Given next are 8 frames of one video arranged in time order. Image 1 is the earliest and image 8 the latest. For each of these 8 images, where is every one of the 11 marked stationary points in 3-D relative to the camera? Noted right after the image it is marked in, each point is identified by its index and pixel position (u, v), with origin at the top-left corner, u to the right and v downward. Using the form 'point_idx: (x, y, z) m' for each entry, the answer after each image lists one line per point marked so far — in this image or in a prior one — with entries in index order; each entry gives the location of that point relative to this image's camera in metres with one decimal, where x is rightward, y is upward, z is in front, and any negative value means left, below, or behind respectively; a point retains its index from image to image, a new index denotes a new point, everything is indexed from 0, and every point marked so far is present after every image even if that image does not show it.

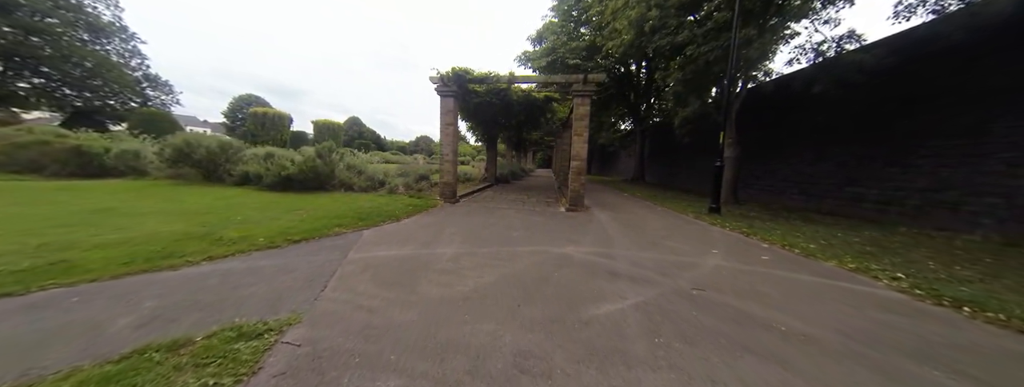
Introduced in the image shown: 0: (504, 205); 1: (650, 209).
0: (-0.3, -0.4, +9.2) m
1: (+4.4, -0.6, +8.3) m
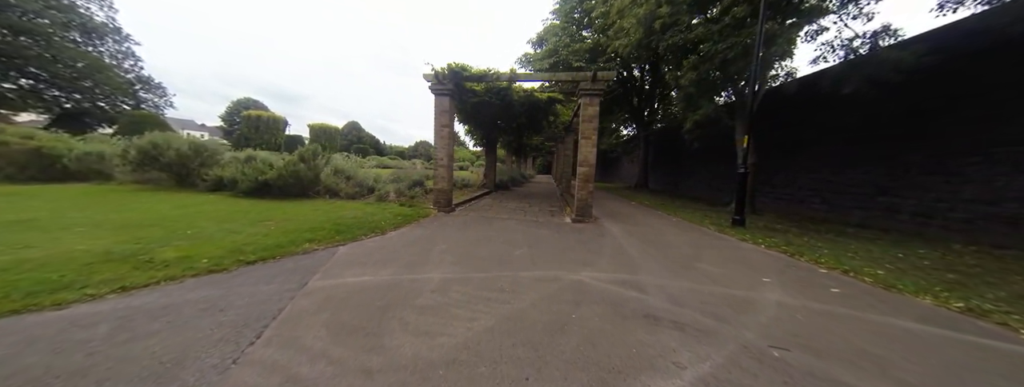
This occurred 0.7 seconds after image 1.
0: (-0.3, -0.7, +8.4) m
1: (+4.4, -0.9, +7.5) m
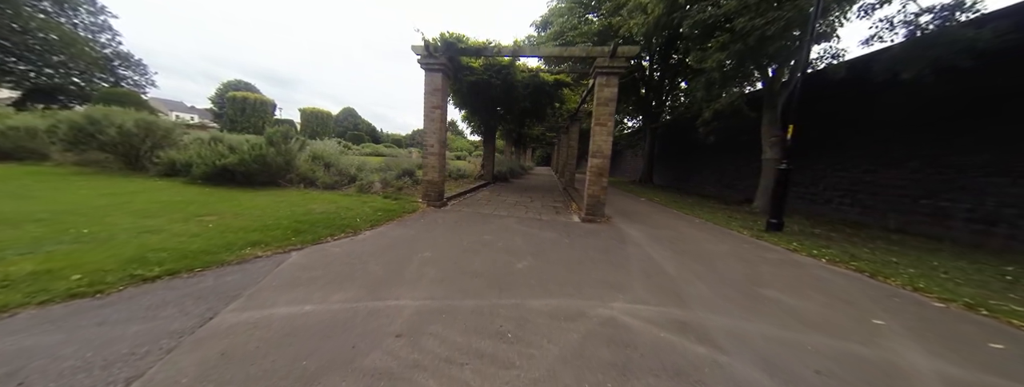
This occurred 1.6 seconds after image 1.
0: (-0.3, -0.5, +7.4) m
1: (+4.4, -0.8, +6.6) m
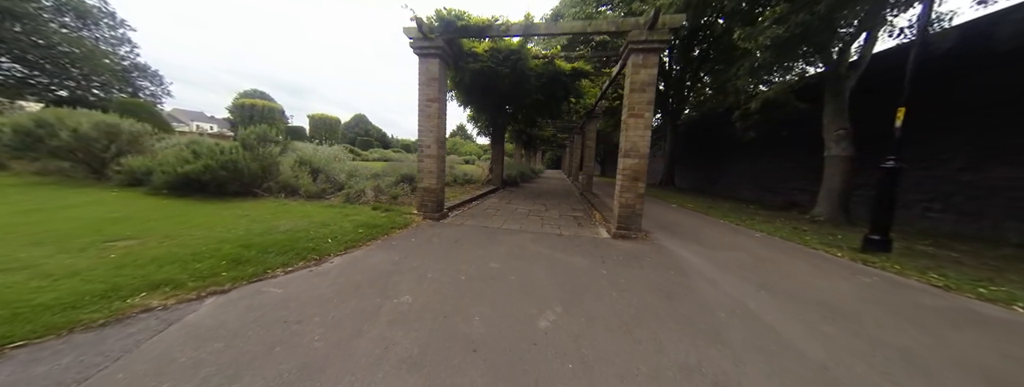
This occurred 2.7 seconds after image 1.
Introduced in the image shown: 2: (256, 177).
0: (0.0, -0.7, +6.2) m
1: (+4.7, -0.9, +5.2) m
2: (-6.4, +0.4, +6.4) m
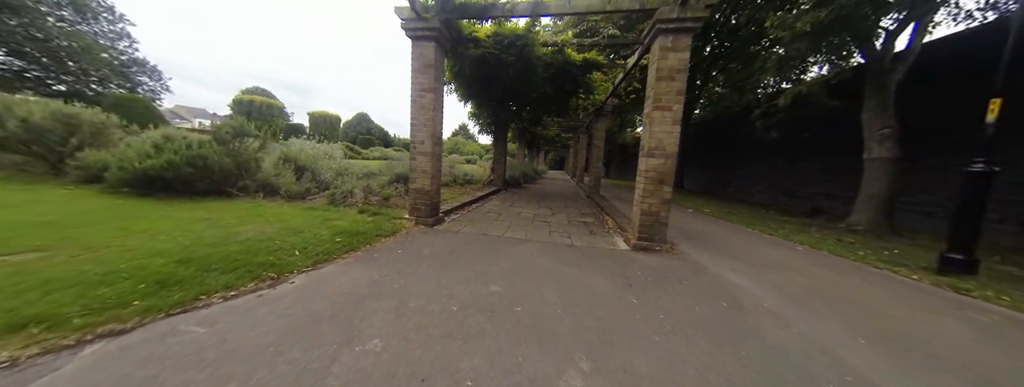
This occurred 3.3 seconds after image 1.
0: (+0.1, -0.8, +5.5) m
1: (+4.7, -1.1, +4.4) m
2: (-6.3, +0.4, +5.7) m
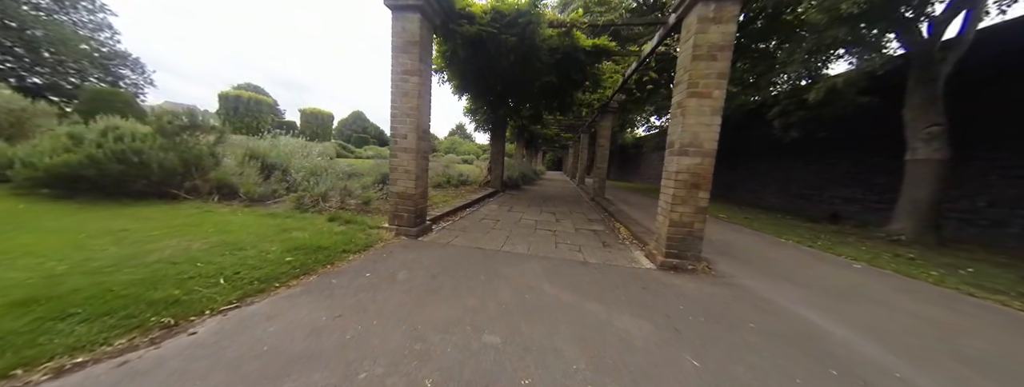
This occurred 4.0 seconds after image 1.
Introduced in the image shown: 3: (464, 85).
0: (+0.1, -0.9, +4.6) m
1: (+4.7, -1.2, +3.6) m
2: (-6.3, +0.4, +4.8) m
3: (-1.5, +3.2, +7.9) m
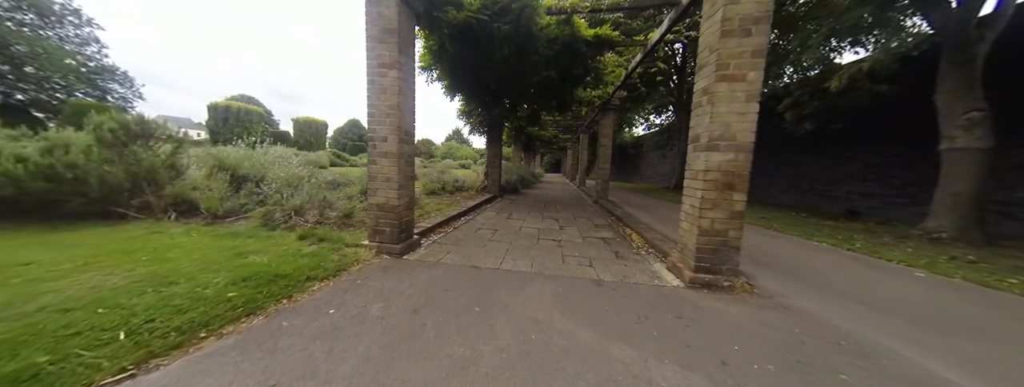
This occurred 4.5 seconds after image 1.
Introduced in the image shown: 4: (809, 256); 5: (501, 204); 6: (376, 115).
0: (+0.1, -1.0, +4.0) m
1: (+4.8, -1.1, +3.0) m
2: (-6.3, +0.1, +4.2) m
3: (-1.6, +3.0, +7.3) m
4: (+4.8, -1.0, +4.1) m
5: (-0.5, -0.4, +9.4) m
6: (-2.0, +1.2, +3.8) m
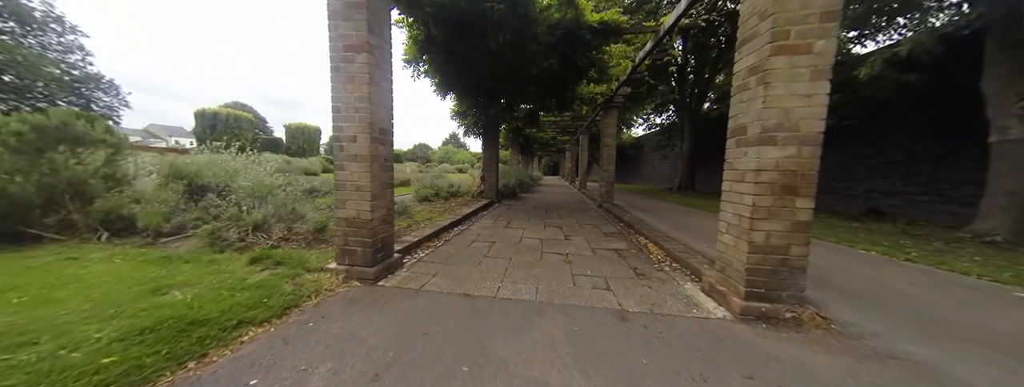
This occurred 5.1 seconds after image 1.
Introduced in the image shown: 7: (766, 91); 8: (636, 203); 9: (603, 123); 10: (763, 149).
0: (+0.1, -1.1, +3.3) m
1: (+4.8, -1.1, +2.4) m
2: (-6.4, -0.1, +3.4) m
3: (-1.7, +2.8, +6.6) m
4: (+4.8, -1.0, +3.5) m
5: (-0.5, -0.5, +8.7) m
6: (-2.1, +1.0, +3.2) m
7: (+2.3, +1.0, +2.3) m
8: (+5.3, -0.4, +11.0) m
9: (+3.6, +2.7, +9.6) m
10: (+2.3, +0.4, +2.3) m
